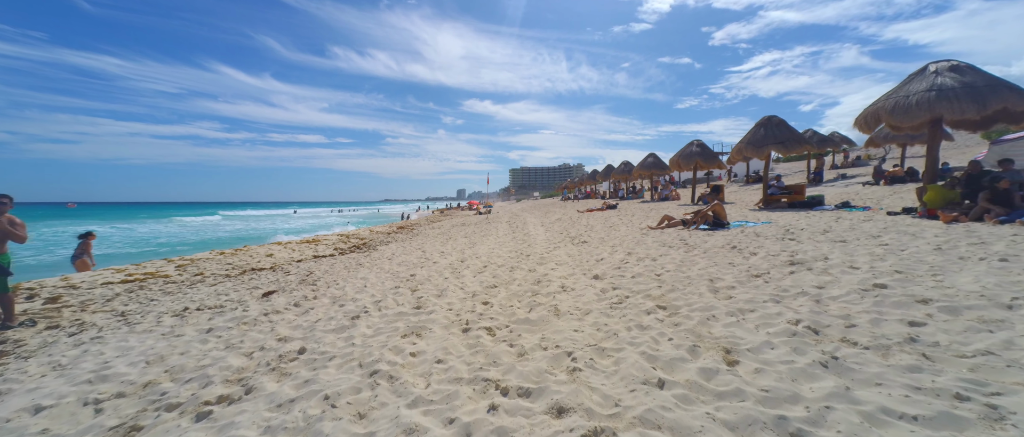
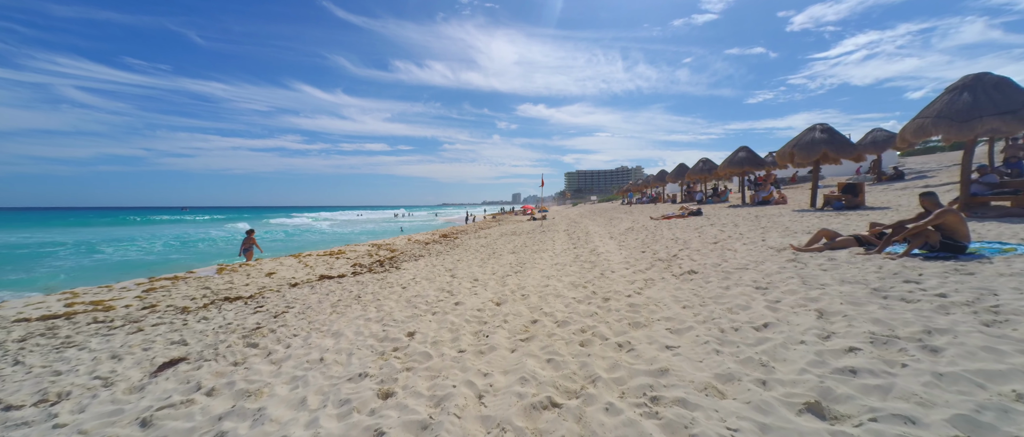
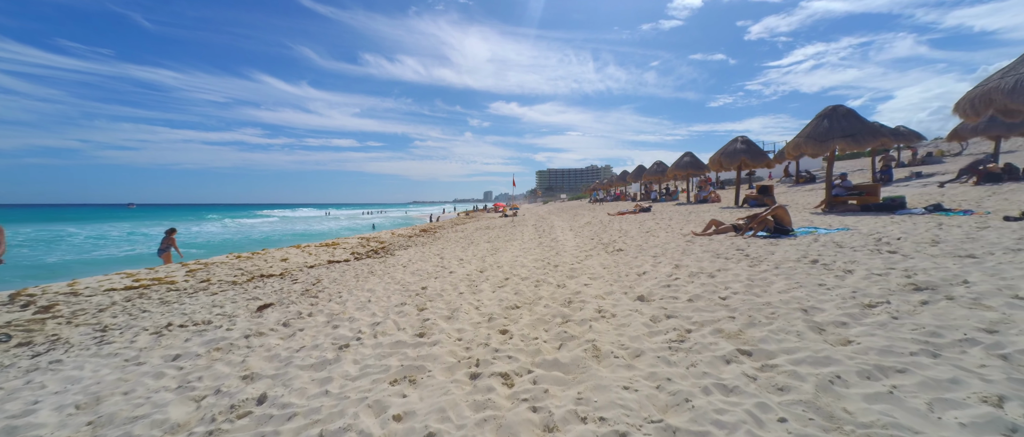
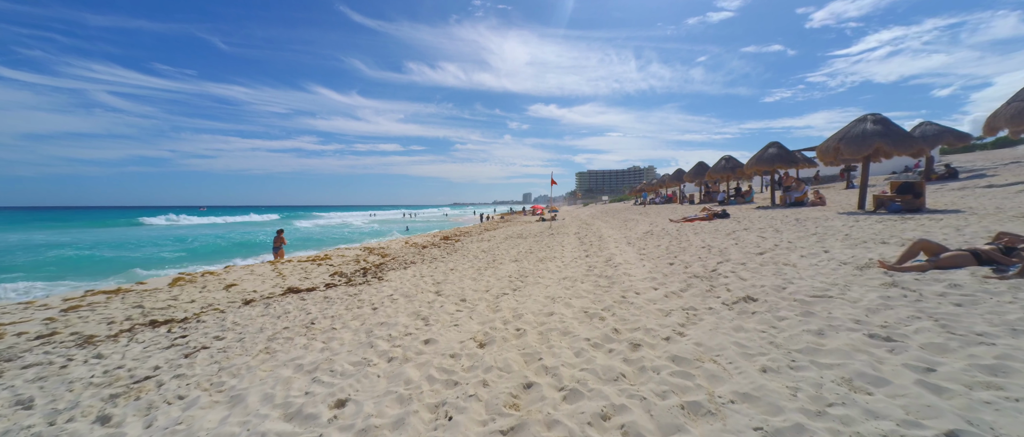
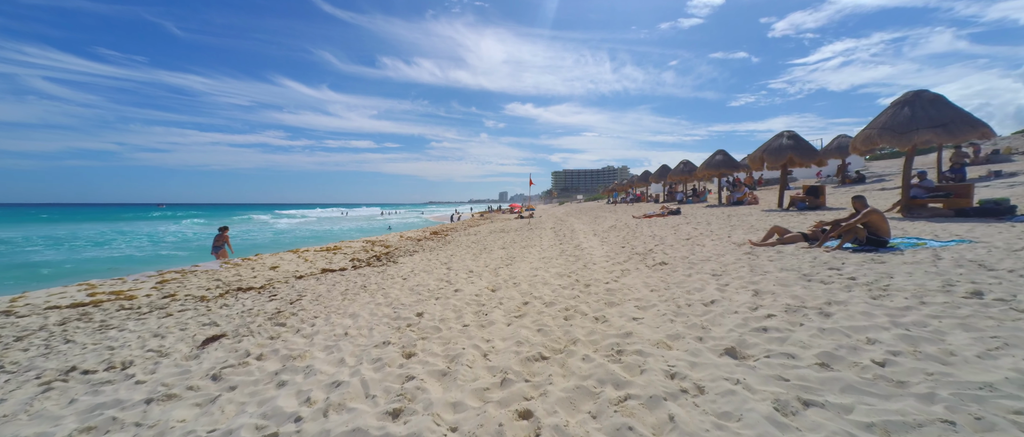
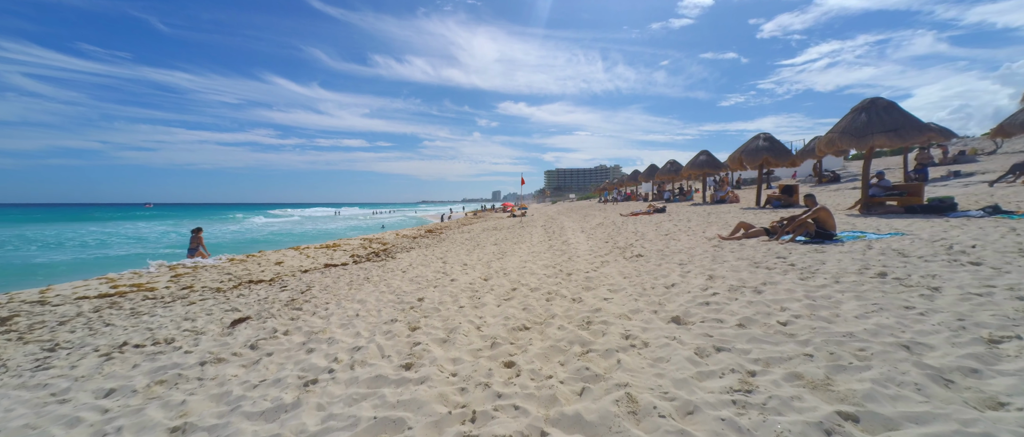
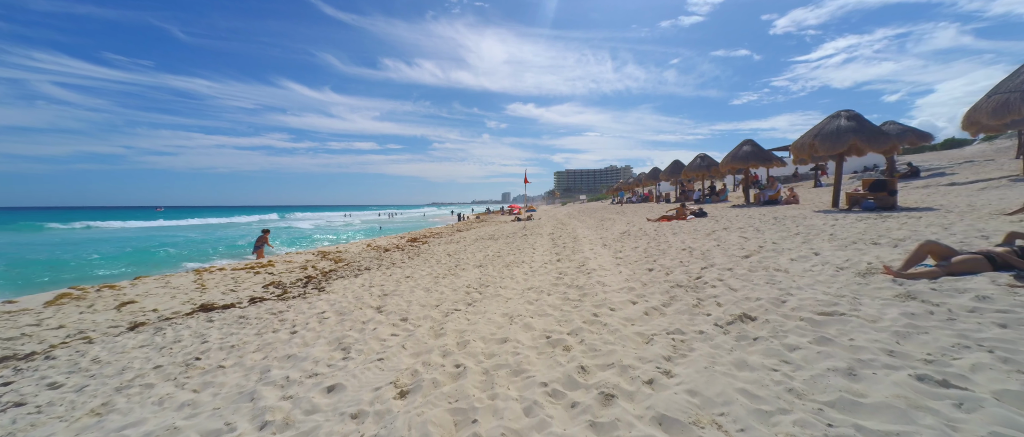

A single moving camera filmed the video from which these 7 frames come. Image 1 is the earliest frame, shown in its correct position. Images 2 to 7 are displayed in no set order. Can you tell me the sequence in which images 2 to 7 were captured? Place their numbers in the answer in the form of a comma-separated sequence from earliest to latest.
3, 6, 5, 2, 4, 7
